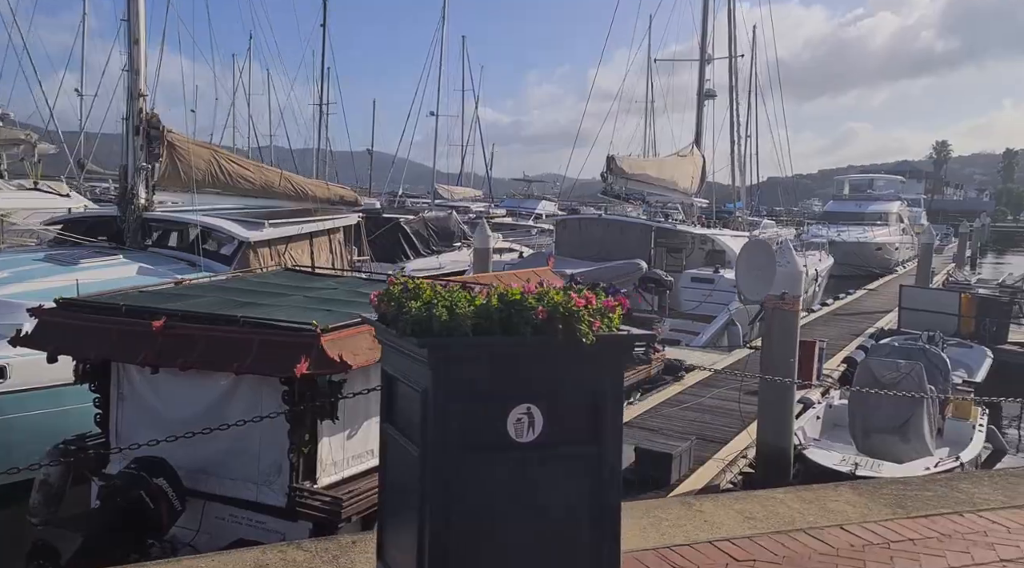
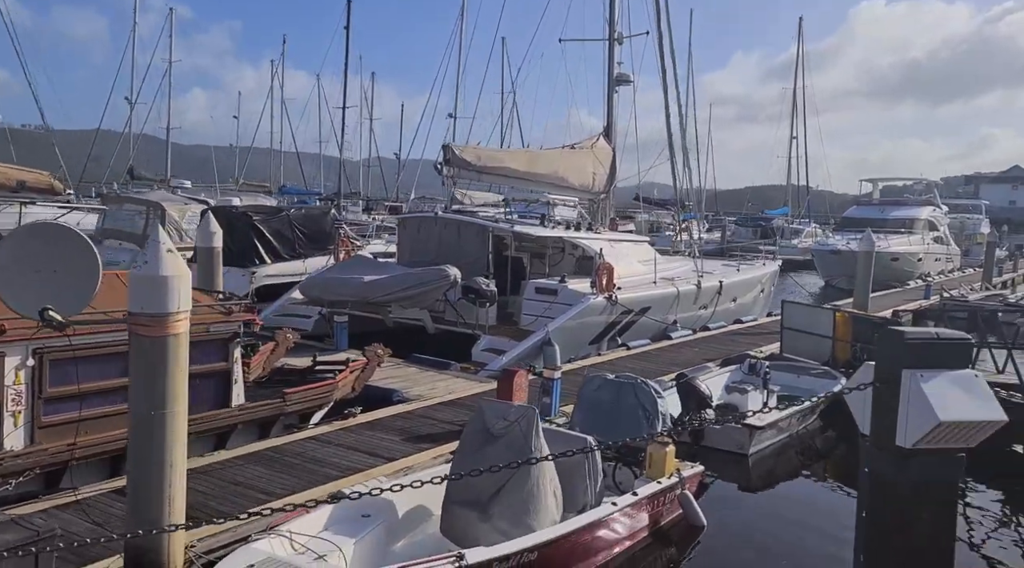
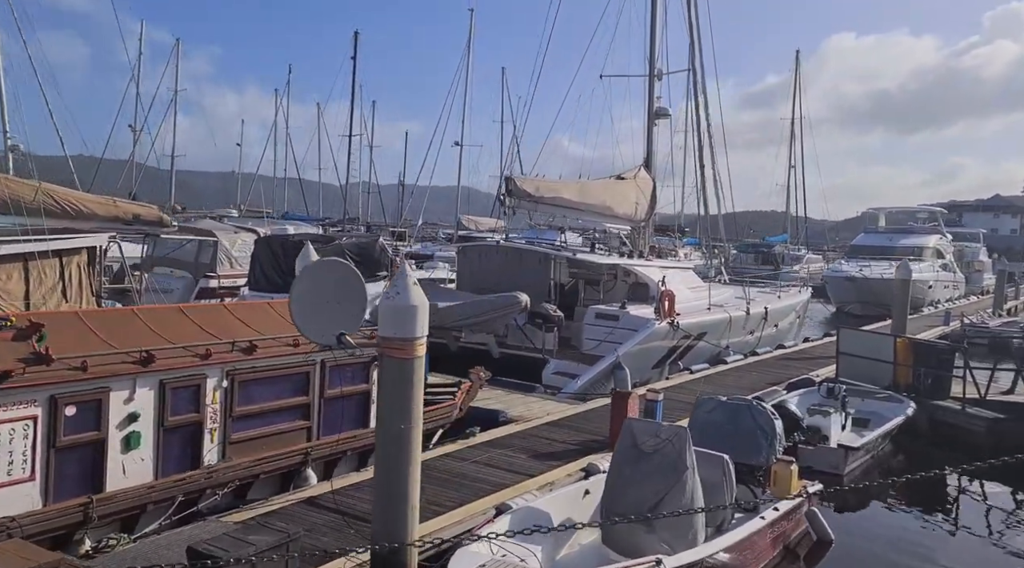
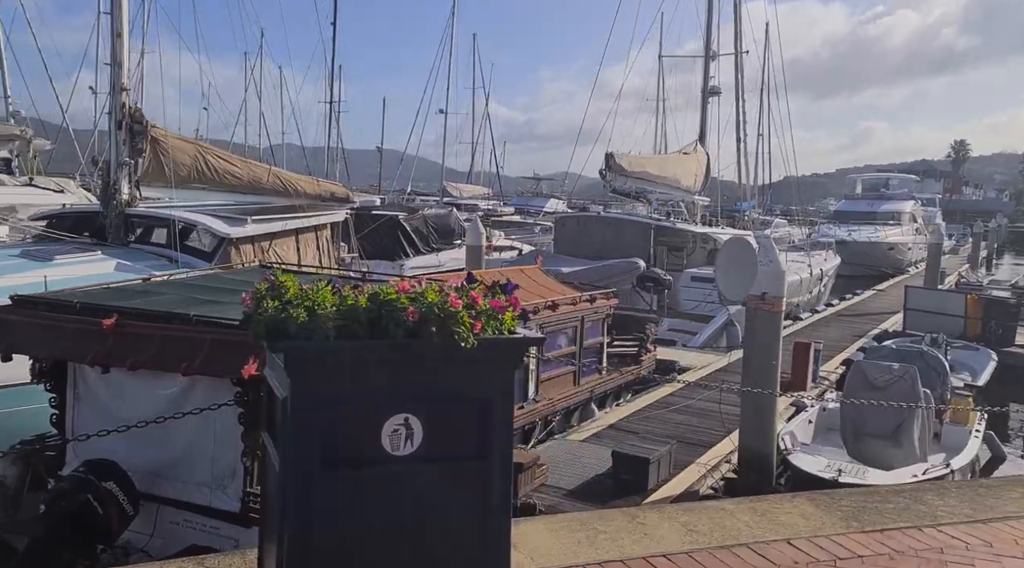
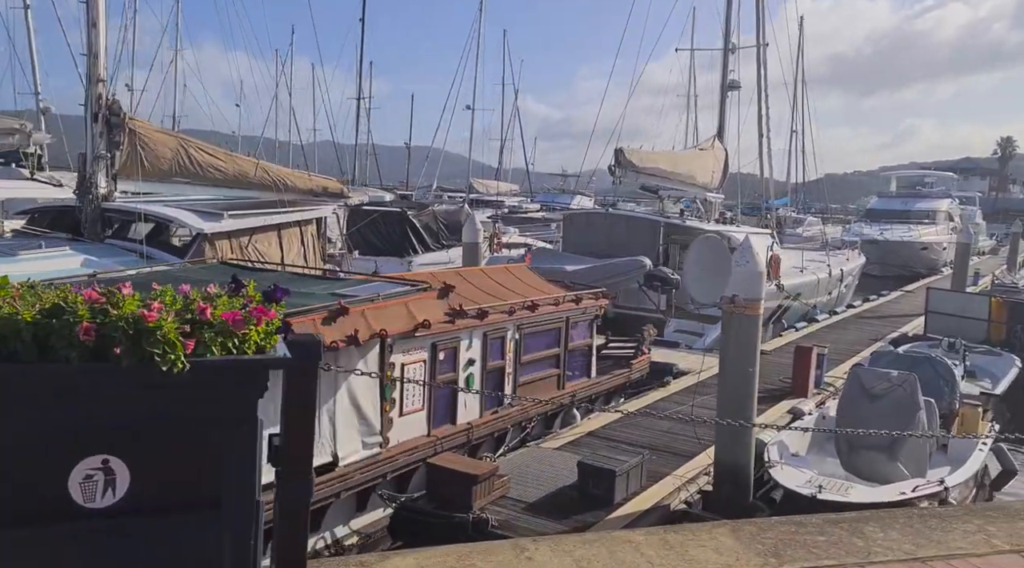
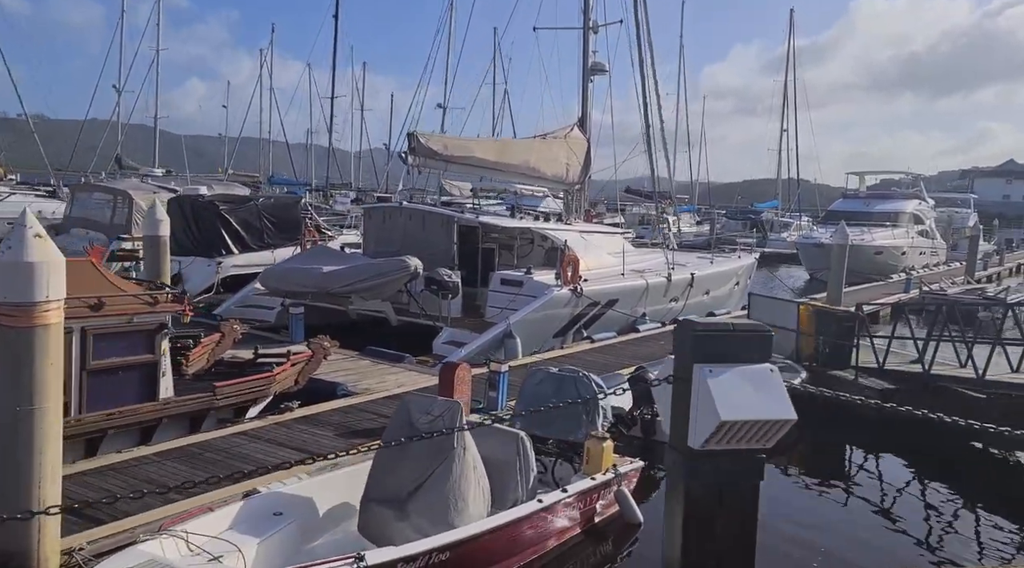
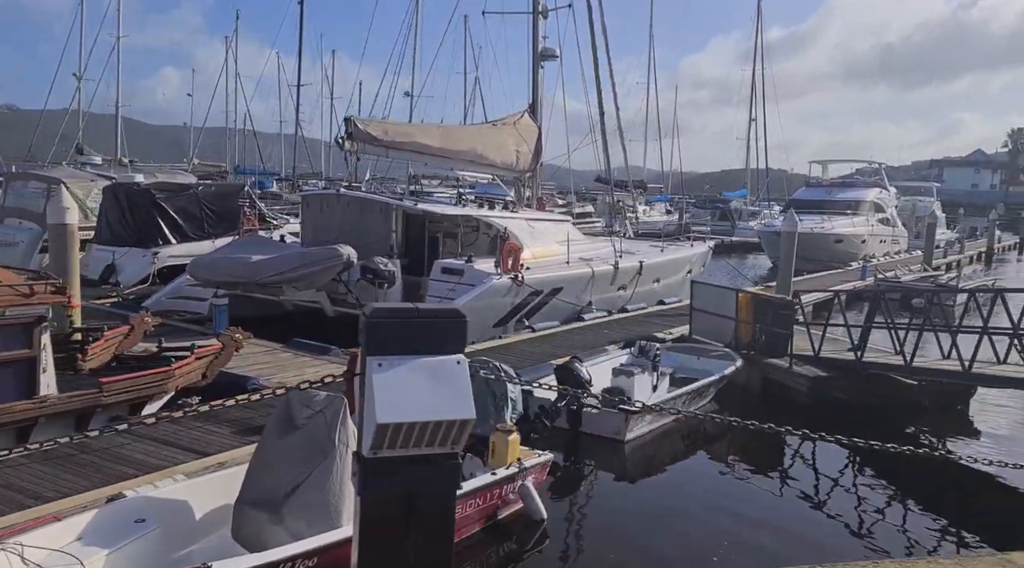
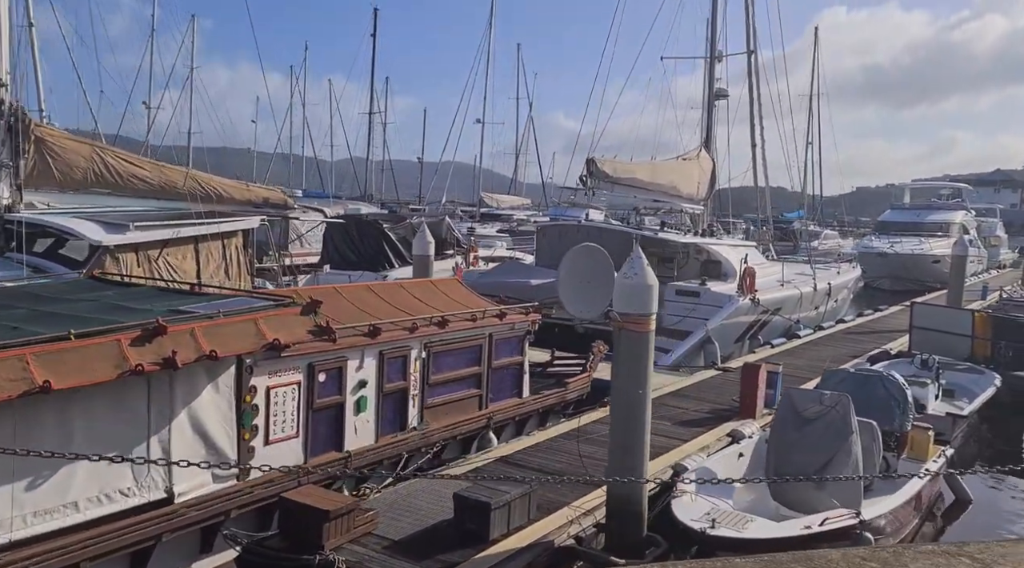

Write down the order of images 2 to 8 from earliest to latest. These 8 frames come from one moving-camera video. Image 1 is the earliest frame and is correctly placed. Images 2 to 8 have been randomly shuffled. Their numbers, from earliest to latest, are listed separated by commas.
4, 5, 8, 3, 2, 6, 7
